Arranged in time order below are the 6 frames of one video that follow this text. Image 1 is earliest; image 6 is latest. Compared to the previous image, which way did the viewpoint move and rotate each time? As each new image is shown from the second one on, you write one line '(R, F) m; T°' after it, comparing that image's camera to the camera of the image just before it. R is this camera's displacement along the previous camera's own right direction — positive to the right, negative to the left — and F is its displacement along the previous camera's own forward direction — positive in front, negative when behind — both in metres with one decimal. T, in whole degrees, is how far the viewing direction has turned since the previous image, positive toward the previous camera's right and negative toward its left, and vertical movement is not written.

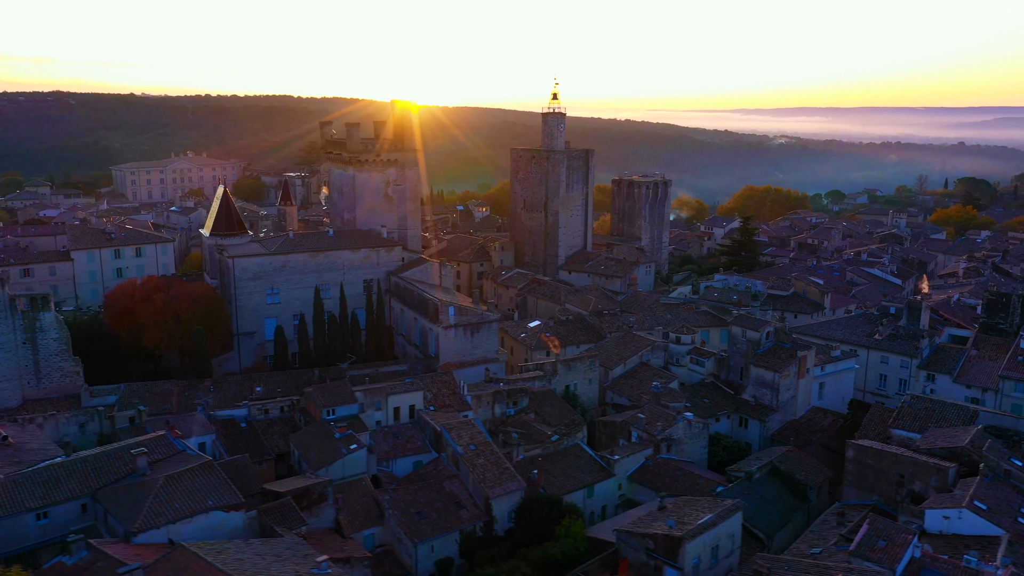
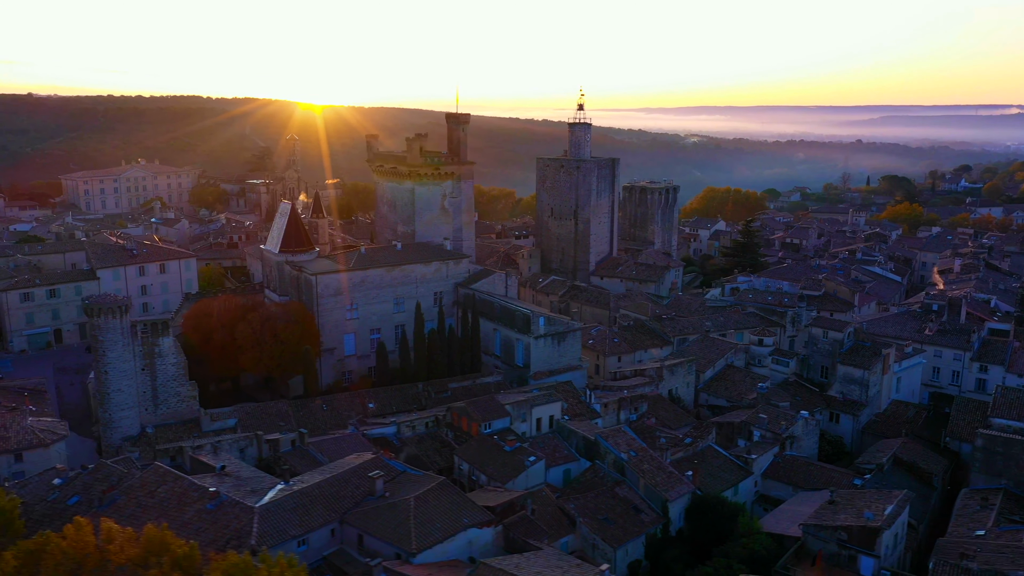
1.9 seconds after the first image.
(-6.2, -0.5) m; +6°
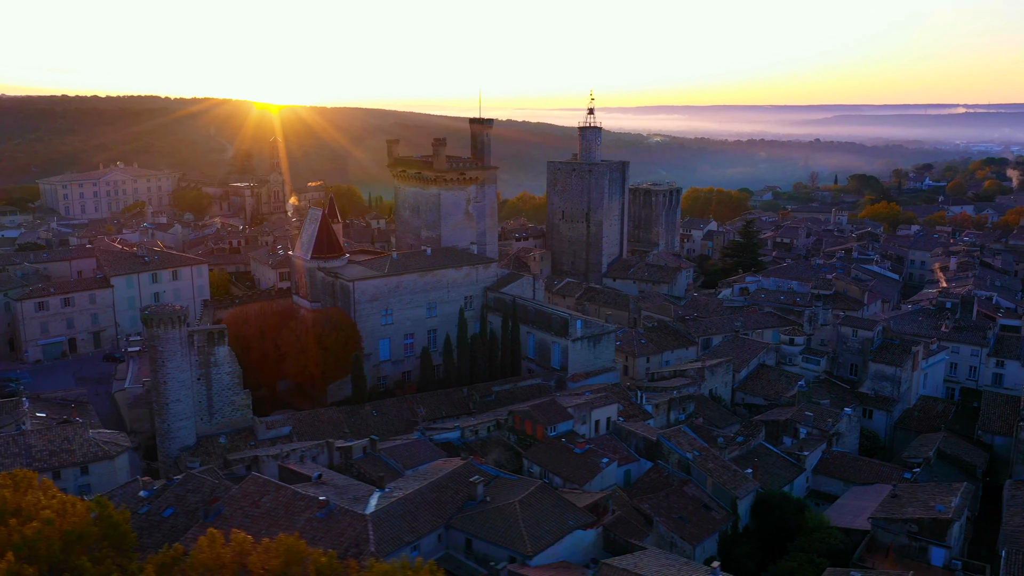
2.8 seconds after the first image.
(-2.7, -0.3) m; +3°
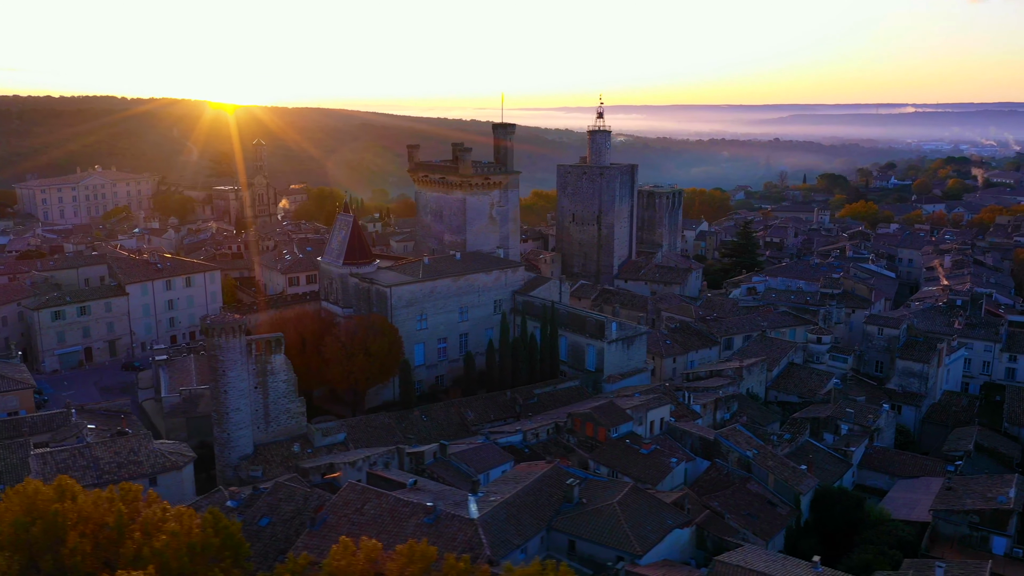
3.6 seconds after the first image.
(-2.7, -0.3) m; +3°
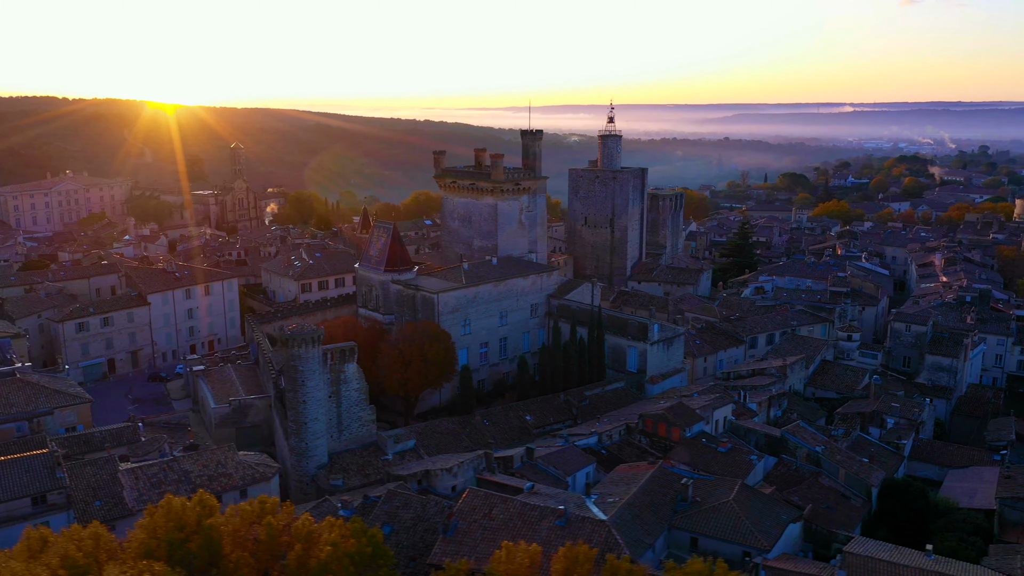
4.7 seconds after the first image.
(-3.5, -0.4) m; +3°
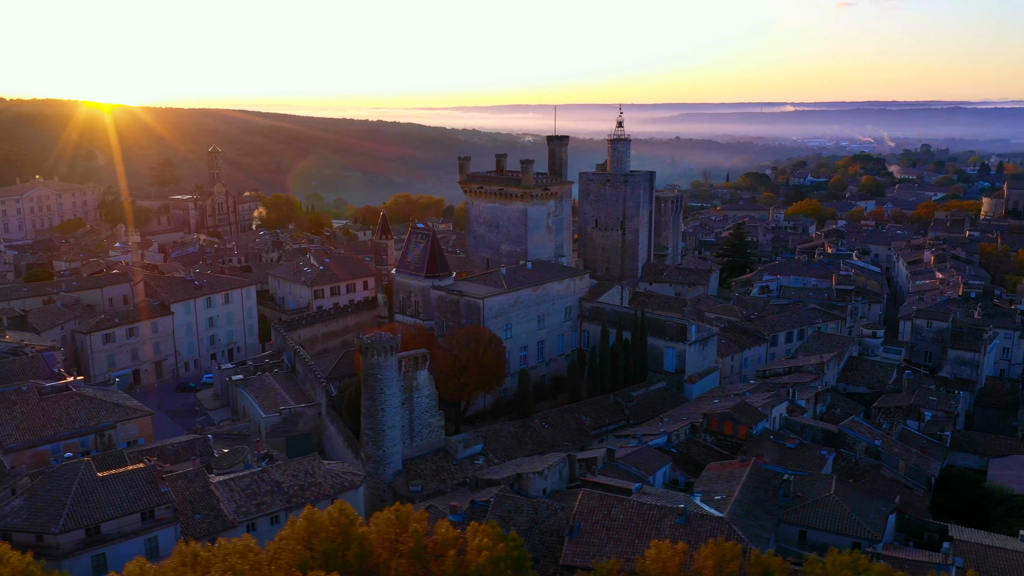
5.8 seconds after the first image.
(-3.5, -0.4) m; +3°
